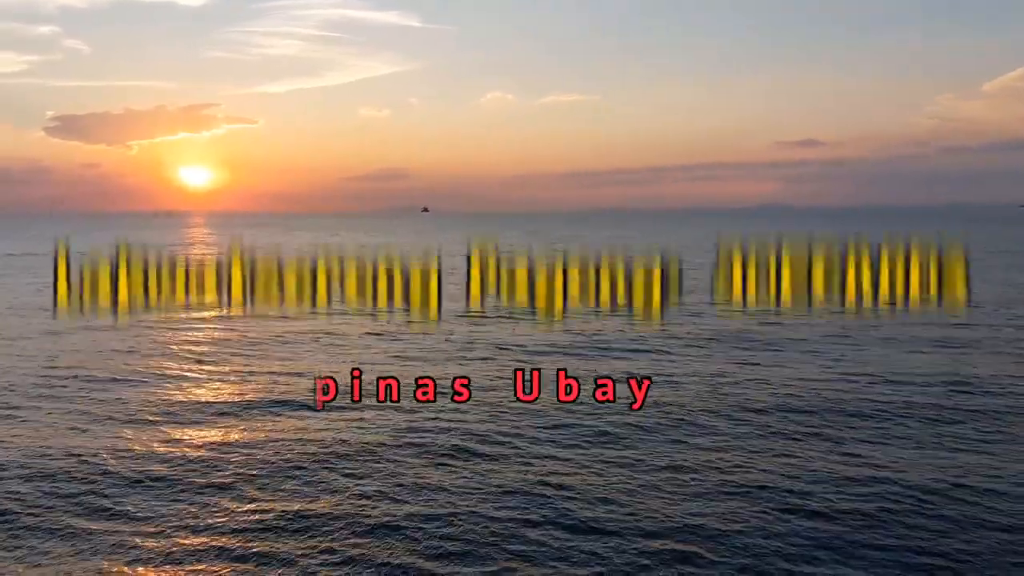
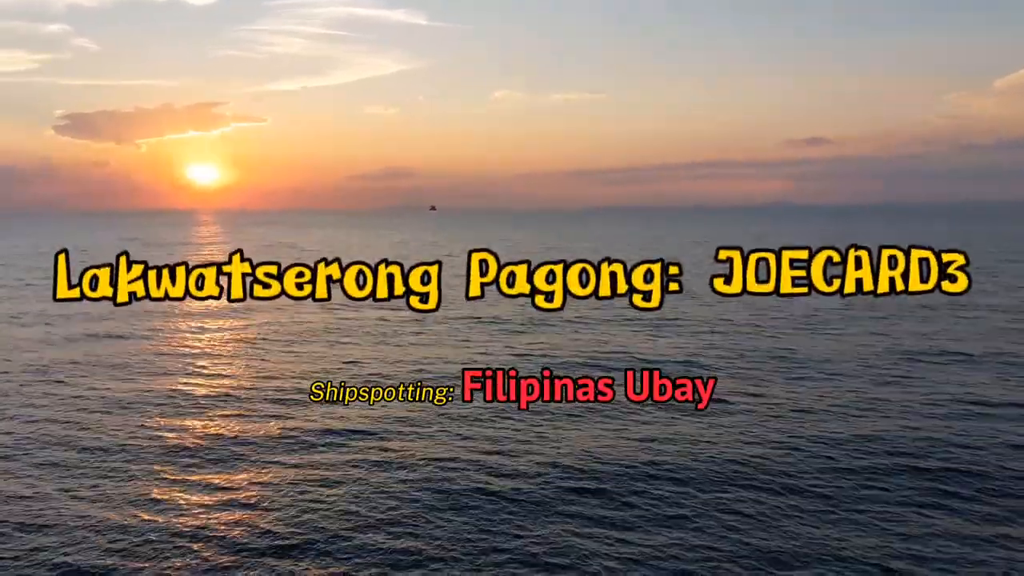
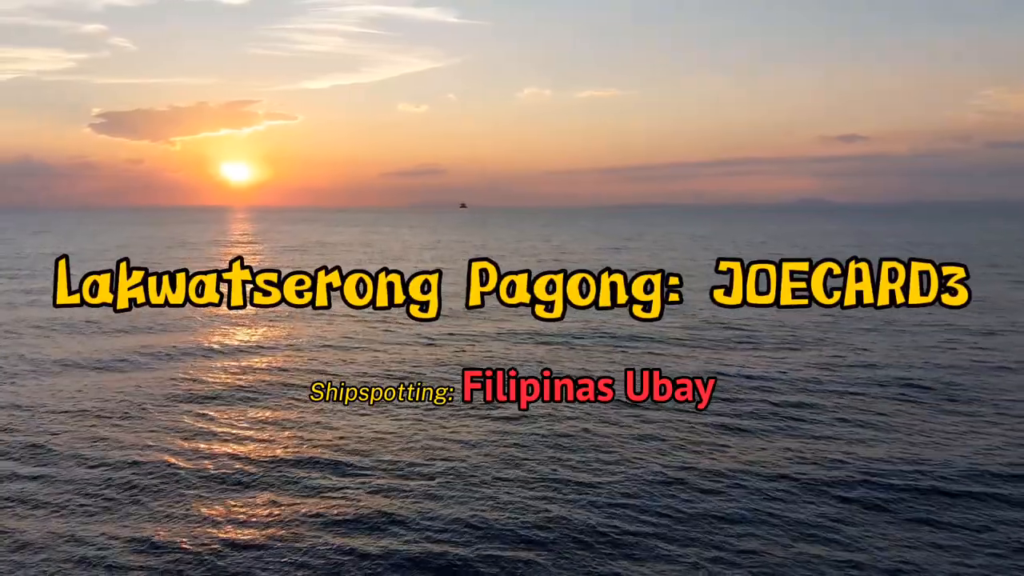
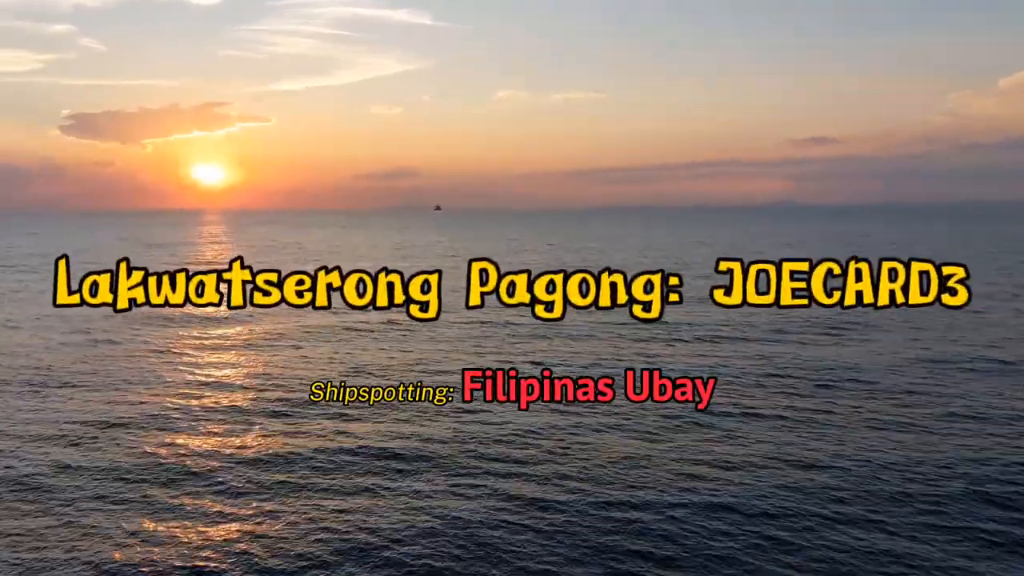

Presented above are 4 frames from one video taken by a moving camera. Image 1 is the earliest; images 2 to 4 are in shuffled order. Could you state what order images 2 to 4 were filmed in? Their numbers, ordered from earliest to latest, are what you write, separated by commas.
2, 4, 3
